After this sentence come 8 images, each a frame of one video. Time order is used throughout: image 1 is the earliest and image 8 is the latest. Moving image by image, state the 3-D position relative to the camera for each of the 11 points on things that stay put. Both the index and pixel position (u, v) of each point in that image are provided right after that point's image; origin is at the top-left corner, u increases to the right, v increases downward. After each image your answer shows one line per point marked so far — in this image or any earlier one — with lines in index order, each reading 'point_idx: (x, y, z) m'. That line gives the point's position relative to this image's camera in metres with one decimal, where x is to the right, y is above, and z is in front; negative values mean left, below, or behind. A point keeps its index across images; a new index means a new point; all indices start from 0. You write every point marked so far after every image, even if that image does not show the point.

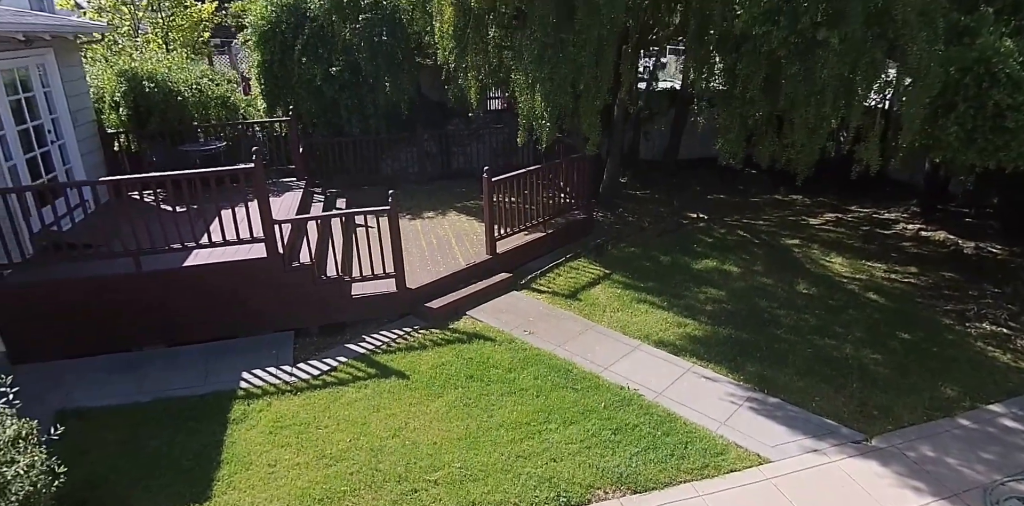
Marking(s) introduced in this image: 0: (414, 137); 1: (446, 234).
0: (-1.7, +2.1, +10.8) m
1: (-0.9, +0.2, +8.6) m
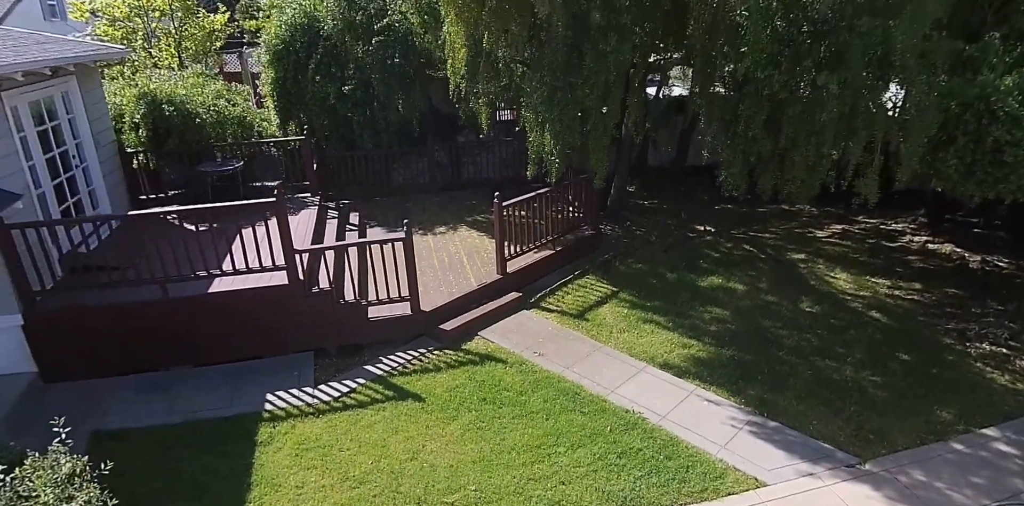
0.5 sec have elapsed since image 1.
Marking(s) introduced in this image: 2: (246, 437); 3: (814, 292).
0: (-1.6, +1.9, +11.1) m
1: (-0.8, 0.0, +8.8) m
2: (-2.4, -1.7, +5.6) m
3: (+3.9, -0.5, +8.1) m
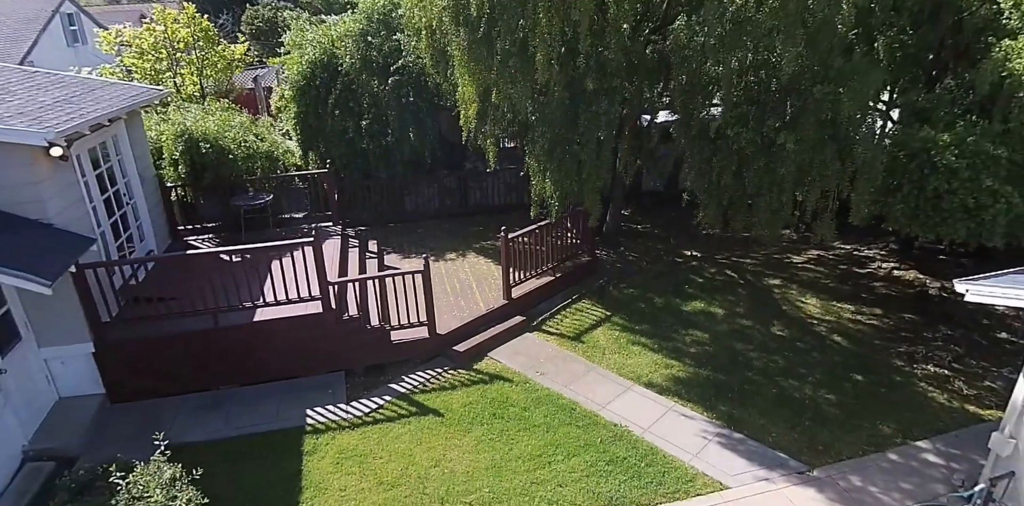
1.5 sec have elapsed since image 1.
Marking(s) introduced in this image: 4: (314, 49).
0: (-1.5, +1.5, +12.0) m
1: (-0.7, -0.4, +9.8) m
2: (-2.3, -2.1, +6.6) m
3: (+4.0, -0.9, +9.1) m
4: (-3.6, +3.7, +11.4) m
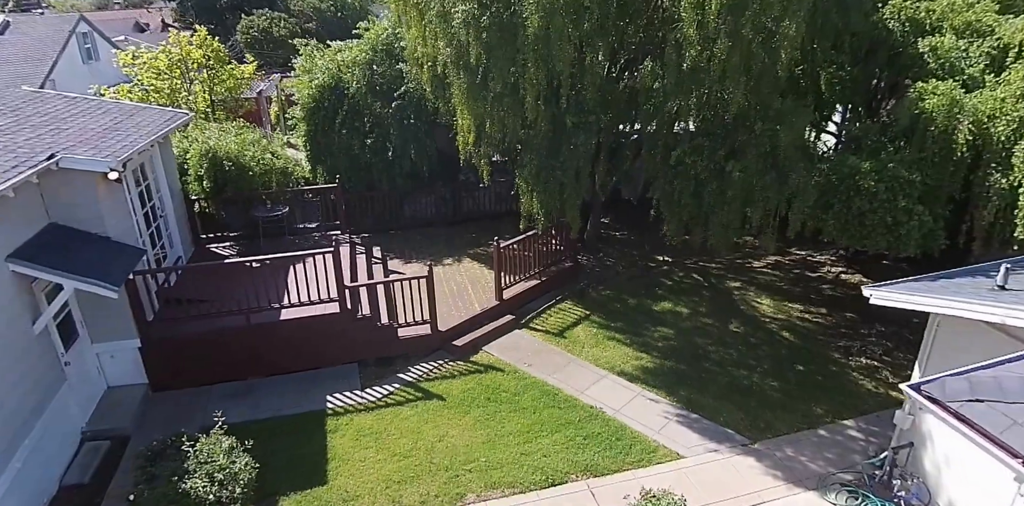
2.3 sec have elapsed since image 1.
0: (-1.7, +1.3, +13.2) m
1: (-0.9, -0.5, +11.0) m
2: (-2.4, -2.2, +7.8) m
3: (+3.9, -1.1, +10.4) m
4: (-3.8, +3.6, +12.5) m
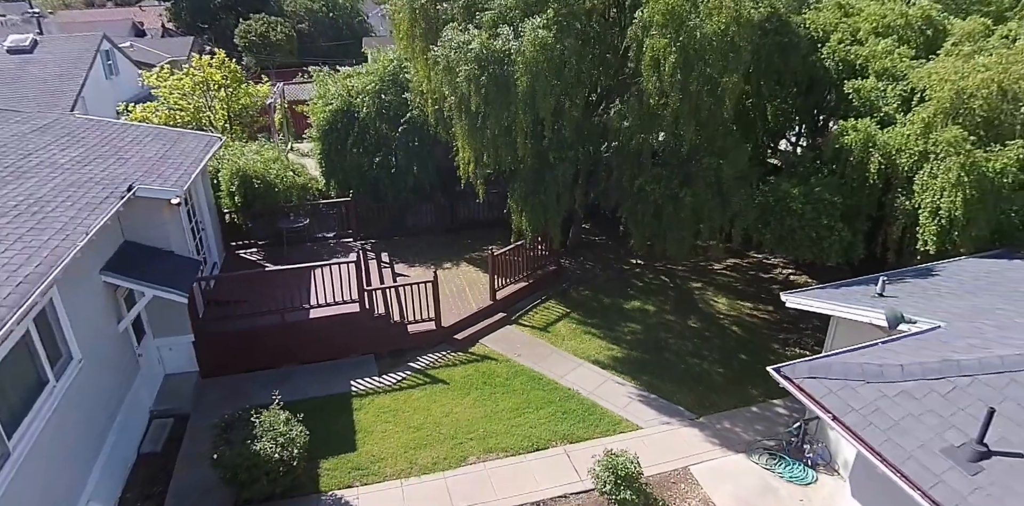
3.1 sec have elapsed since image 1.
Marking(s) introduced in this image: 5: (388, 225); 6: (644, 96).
0: (-1.9, +1.3, +14.9) m
1: (-1.0, -0.6, +12.7) m
2: (-2.5, -2.3, +9.5) m
3: (+3.7, -1.2, +12.2) m
4: (-4.0, +3.5, +14.1) m
5: (-3.0, +0.7, +14.8) m
6: (+2.0, +2.4, +9.4) m
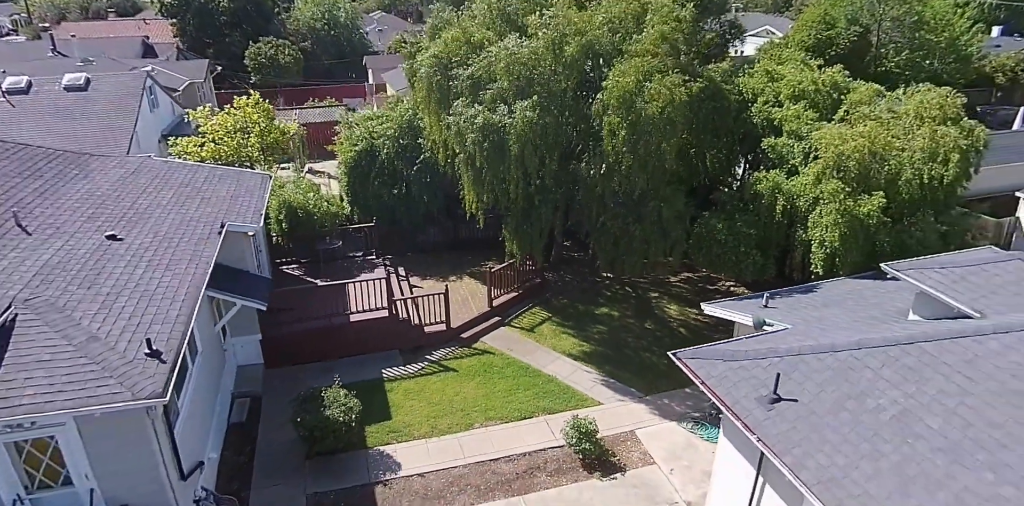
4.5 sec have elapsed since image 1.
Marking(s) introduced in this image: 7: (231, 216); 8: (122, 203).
0: (-2.1, +0.9, +18.0) m
1: (-1.2, -1.0, +15.8) m
2: (-2.6, -2.7, +12.6) m
3: (+3.5, -1.6, +15.4) m
4: (-4.2, +3.1, +17.2) m
5: (-3.2, +0.3, +17.8) m
6: (+1.9, +2.0, +12.6) m
7: (-5.6, +0.7, +12.4) m
8: (-7.5, +1.0, +12.0) m
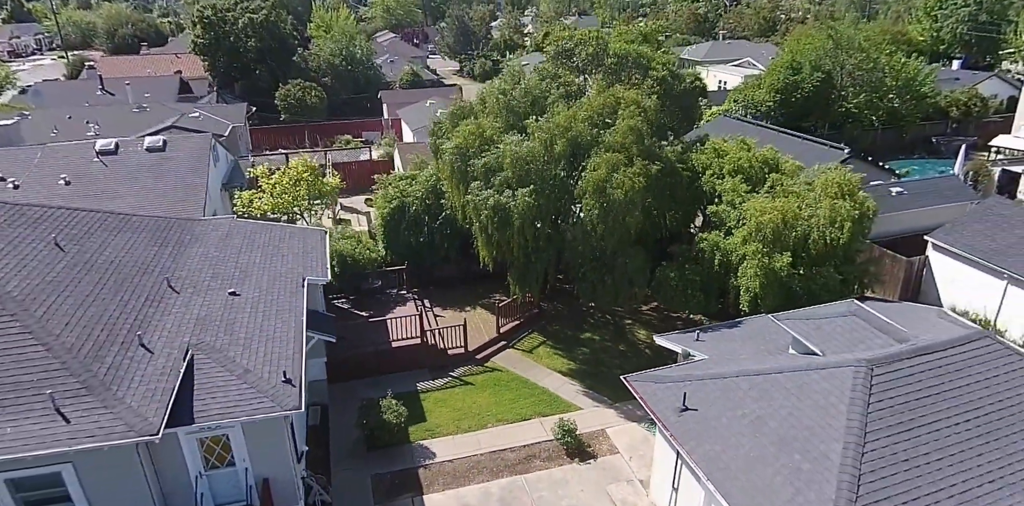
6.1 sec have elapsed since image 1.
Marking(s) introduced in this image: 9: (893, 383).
0: (-2.0, -0.4, +22.3) m
1: (-1.1, -2.2, +20.1) m
2: (-2.5, -3.9, +16.8) m
3: (+3.6, -2.8, +19.7) m
4: (-4.1, +1.8, +21.5) m
5: (-3.1, -0.9, +22.1) m
6: (+2.0, +0.8, +16.9) m
7: (-5.5, -0.5, +16.7) m
8: (-7.5, -0.3, +16.3) m
9: (+6.6, -2.2, +10.8) m
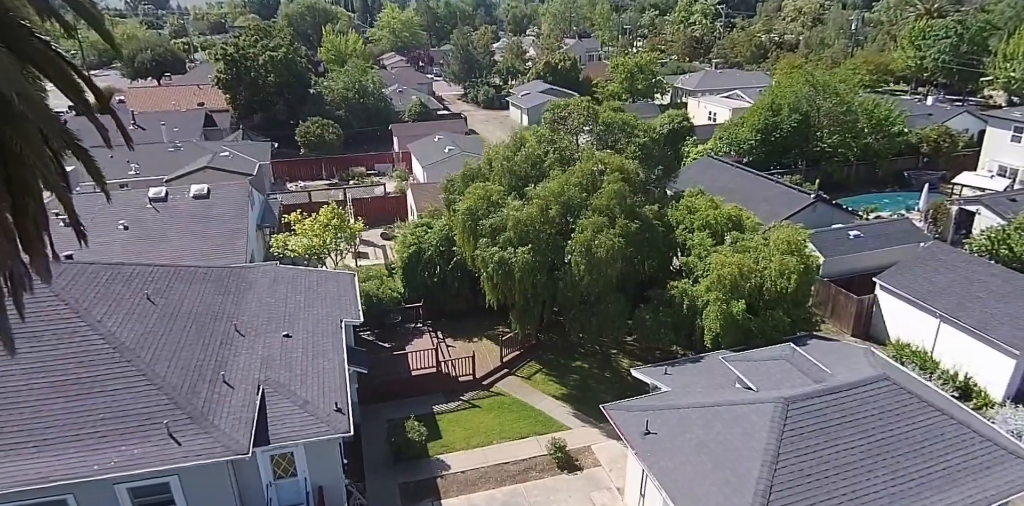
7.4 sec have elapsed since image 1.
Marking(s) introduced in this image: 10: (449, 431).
0: (-2.0, -1.9, +25.6) m
1: (-1.1, -3.8, +23.5) m
2: (-2.5, -5.4, +20.2) m
3: (+3.7, -4.3, +23.0) m
4: (-4.0, +0.3, +24.9) m
5: (-3.0, -2.5, +25.5) m
6: (+2.0, -0.7, +20.3) m
7: (-5.5, -1.9, +20.1) m
8: (-7.4, -1.7, +19.7) m
9: (+6.6, -3.7, +14.1) m
10: (-2.0, -5.7, +19.6) m
